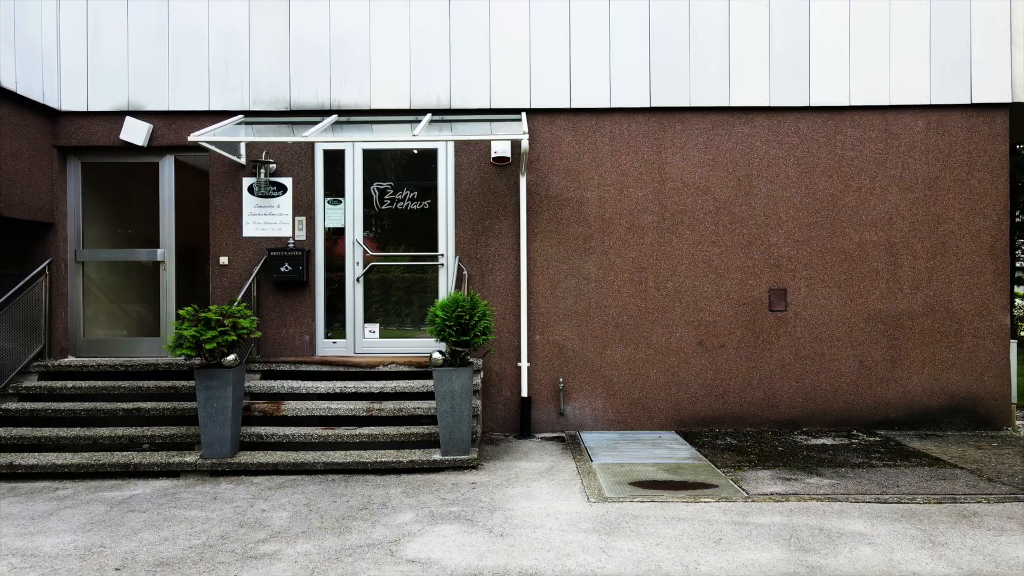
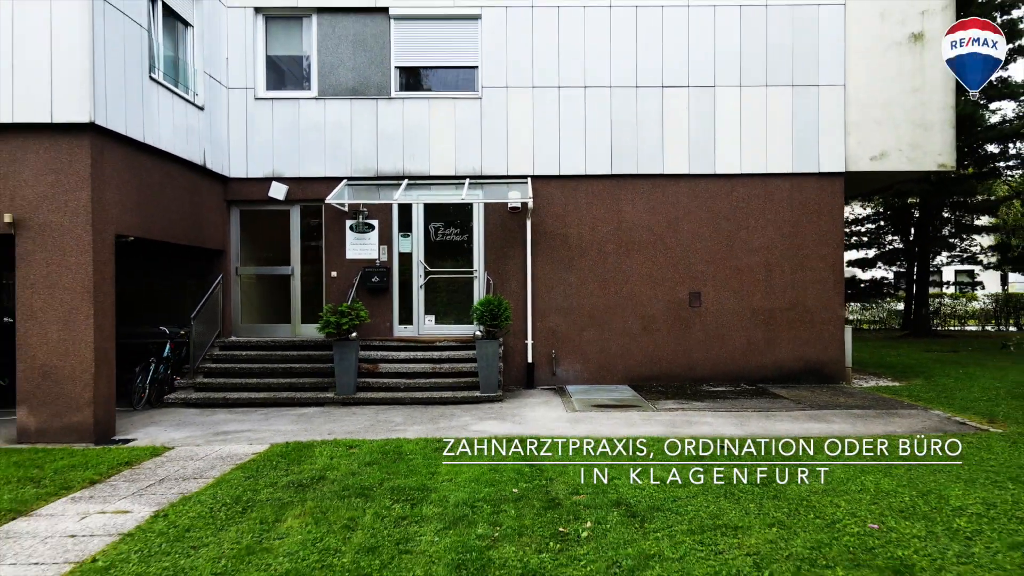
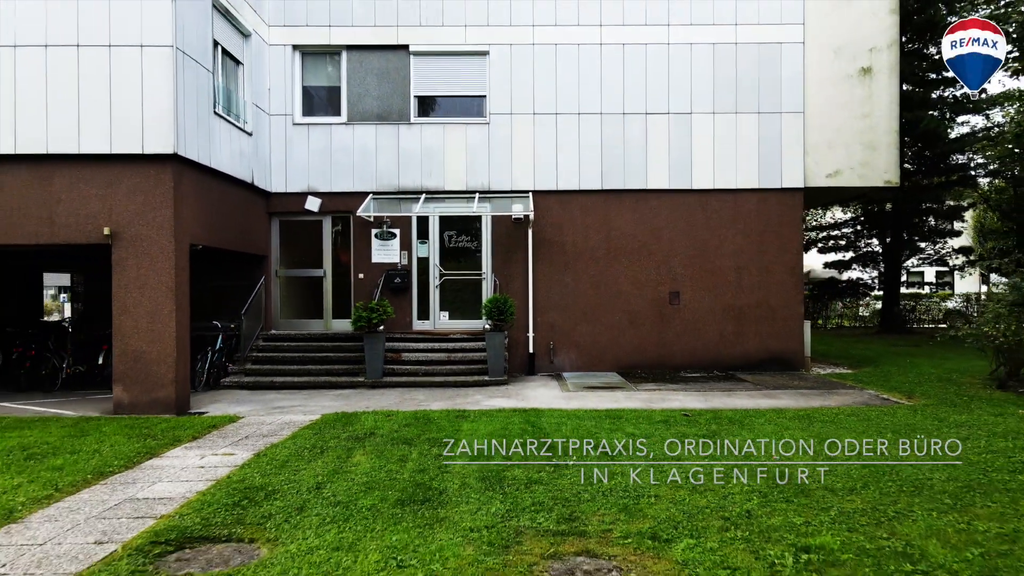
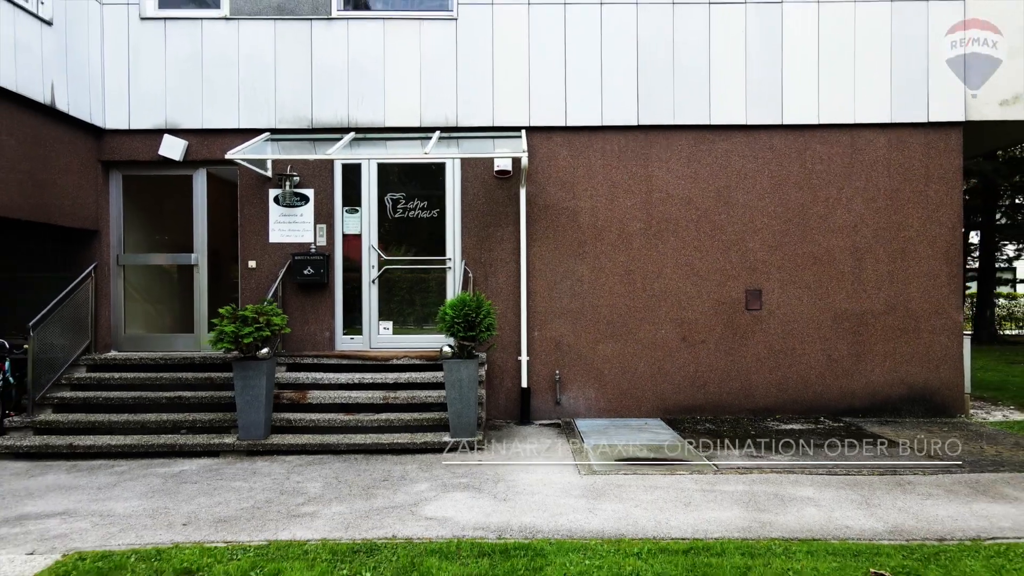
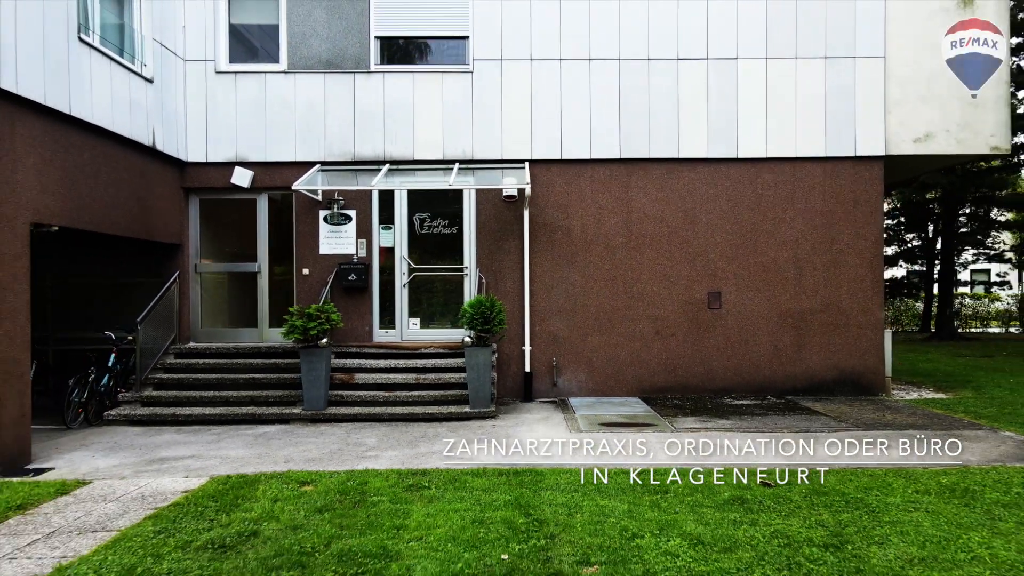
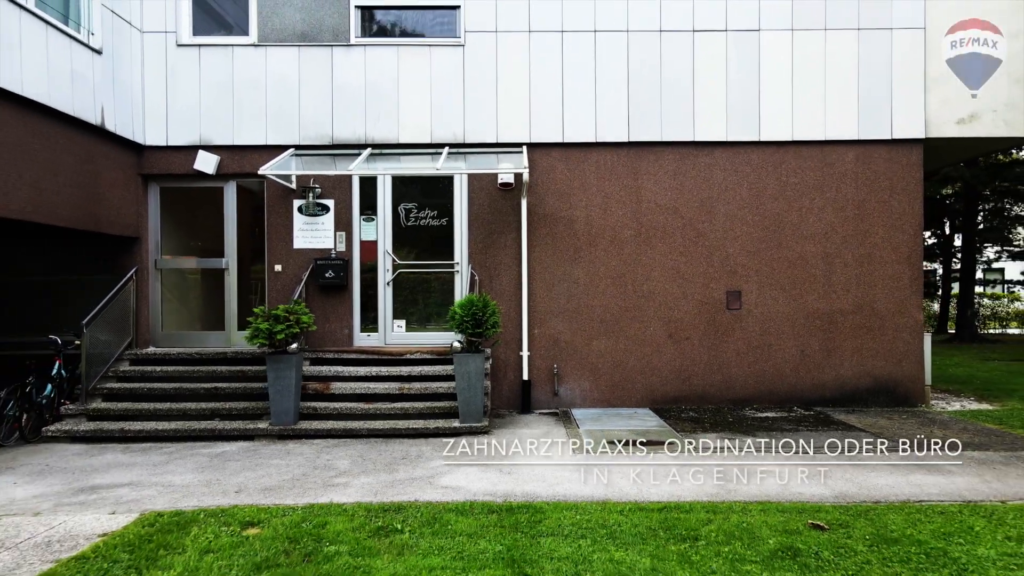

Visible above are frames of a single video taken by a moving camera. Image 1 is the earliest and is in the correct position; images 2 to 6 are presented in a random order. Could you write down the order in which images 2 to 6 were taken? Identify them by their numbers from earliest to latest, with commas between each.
4, 6, 5, 2, 3
